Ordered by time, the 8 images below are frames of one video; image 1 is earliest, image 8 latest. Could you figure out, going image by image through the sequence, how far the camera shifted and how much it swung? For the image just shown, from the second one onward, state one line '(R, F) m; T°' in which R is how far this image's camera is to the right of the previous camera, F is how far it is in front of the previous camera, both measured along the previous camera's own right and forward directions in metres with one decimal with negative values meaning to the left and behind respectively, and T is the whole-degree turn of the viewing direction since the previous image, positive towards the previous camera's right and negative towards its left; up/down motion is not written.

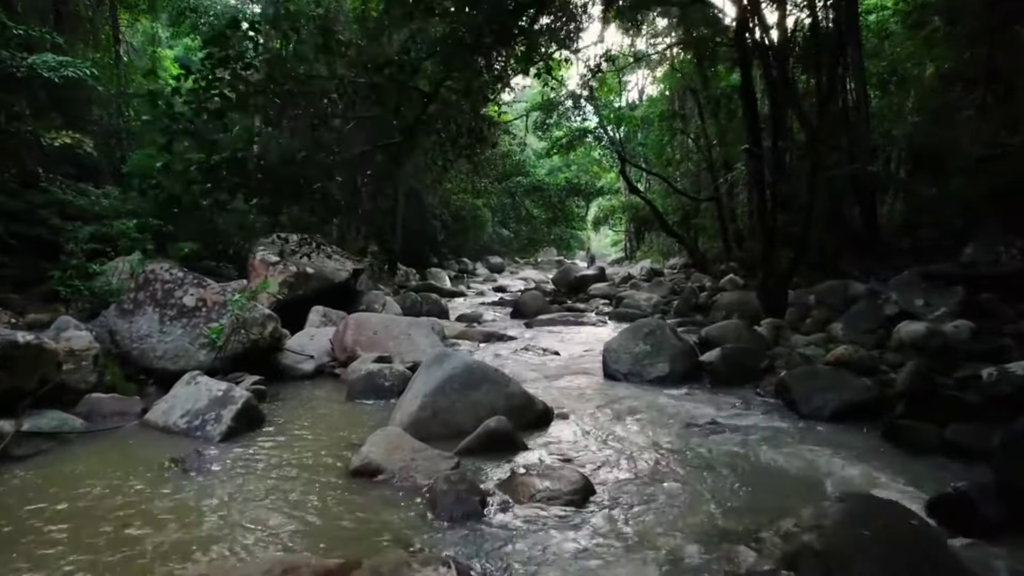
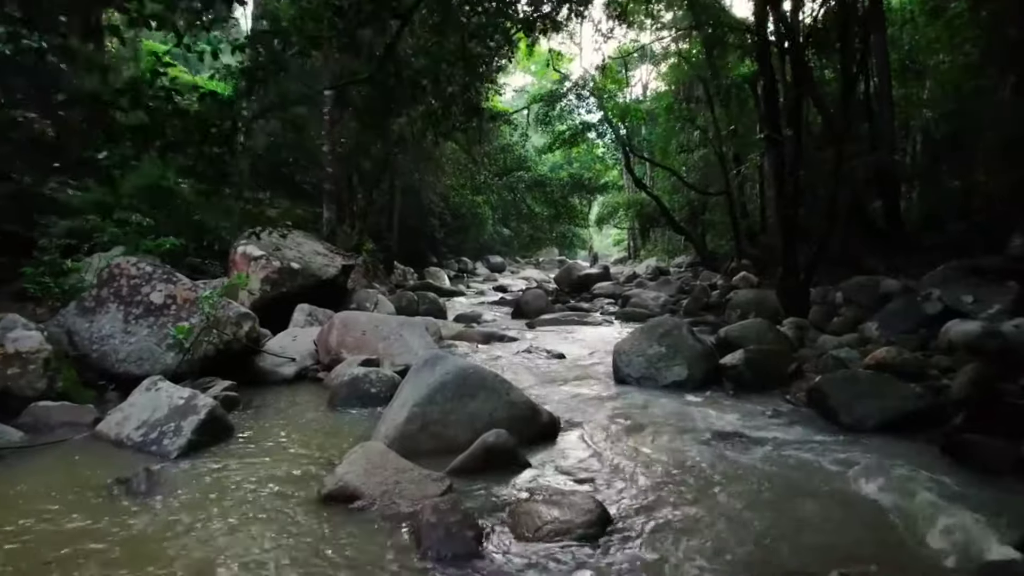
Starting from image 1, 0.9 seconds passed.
(0.0, +0.7) m; 0°
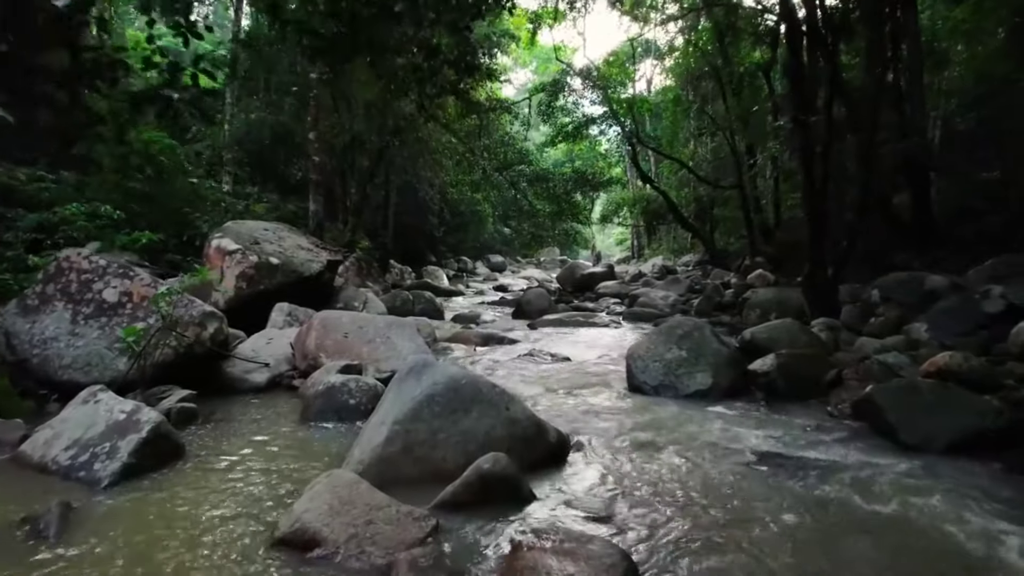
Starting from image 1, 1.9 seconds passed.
(0.0, +0.8) m; 0°
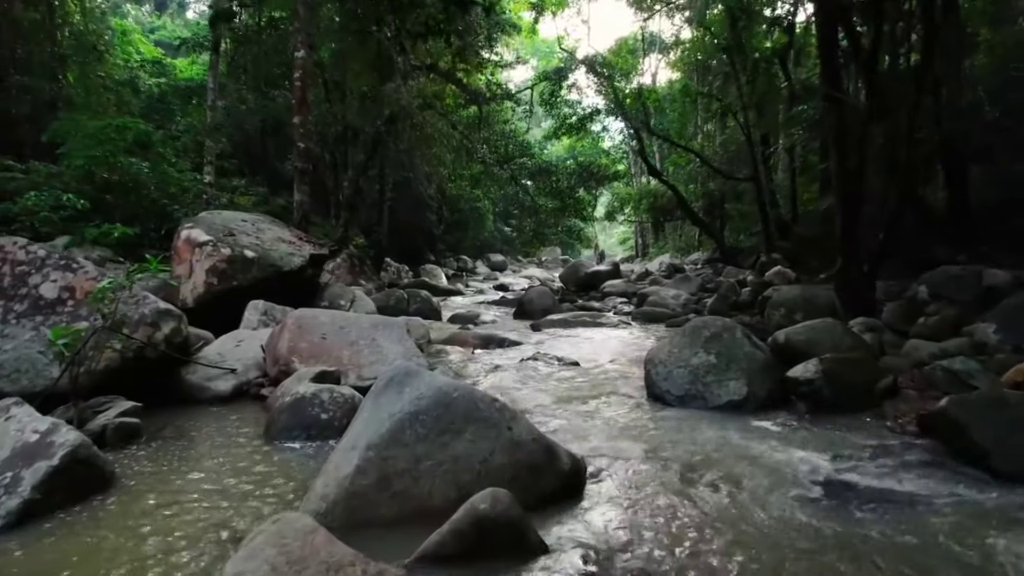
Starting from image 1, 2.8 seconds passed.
(0.0, +0.8) m; 0°
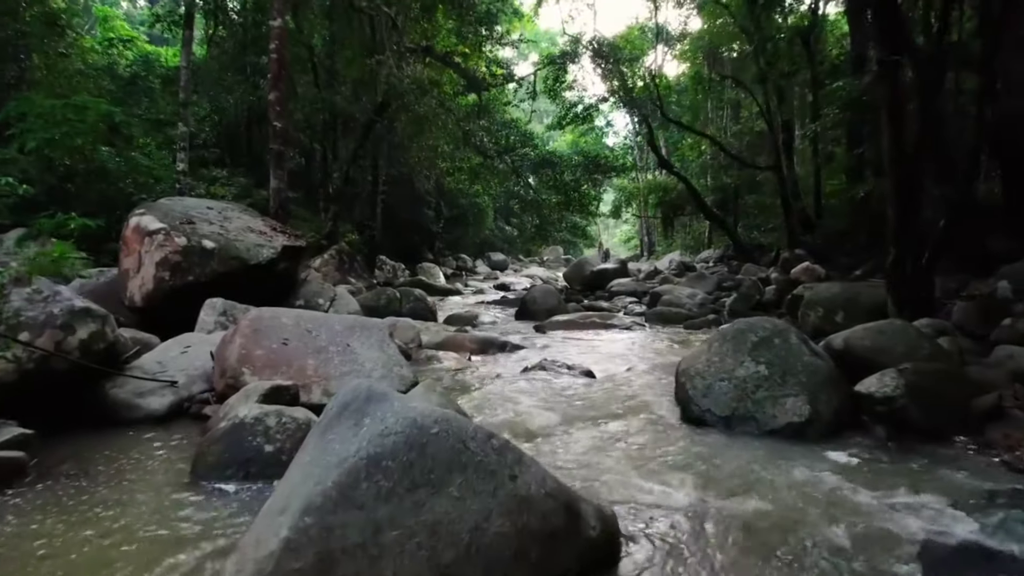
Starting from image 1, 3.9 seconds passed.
(0.0, +1.0) m; 0°
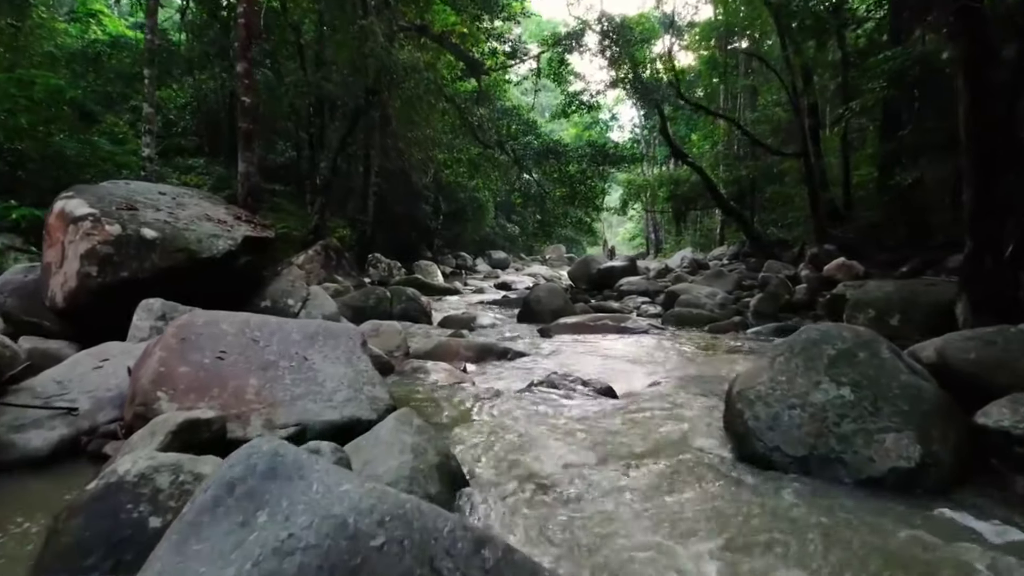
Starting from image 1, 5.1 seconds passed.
(0.0, +1.1) m; 0°
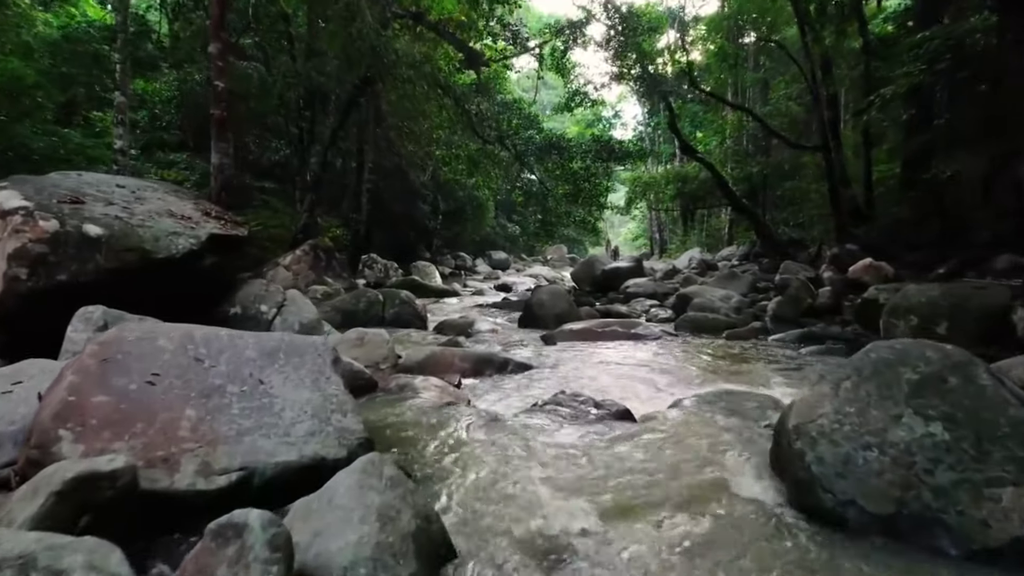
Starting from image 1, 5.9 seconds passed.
(0.0, +0.7) m; 0°
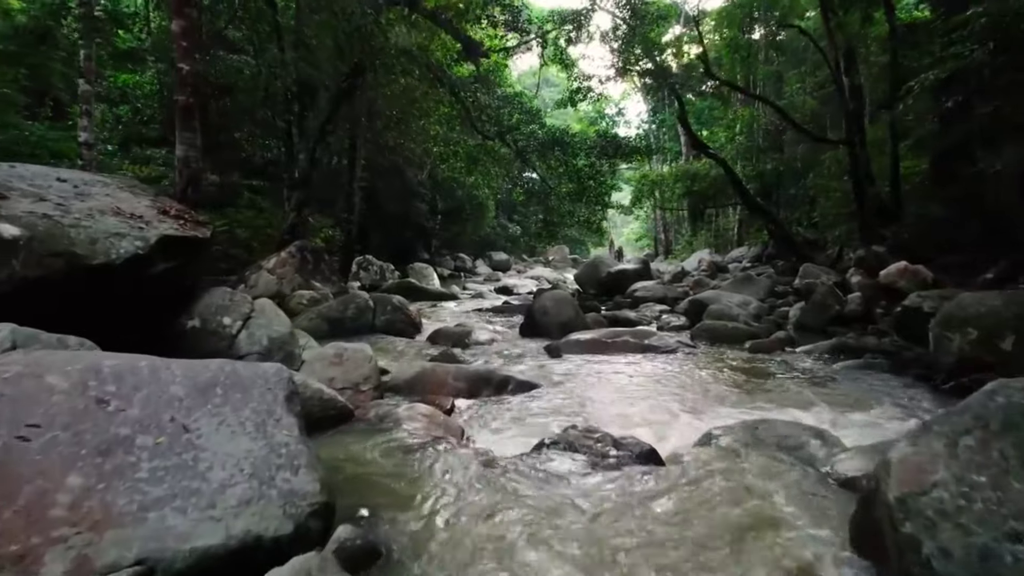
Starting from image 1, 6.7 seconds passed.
(0.0, +0.7) m; 0°
